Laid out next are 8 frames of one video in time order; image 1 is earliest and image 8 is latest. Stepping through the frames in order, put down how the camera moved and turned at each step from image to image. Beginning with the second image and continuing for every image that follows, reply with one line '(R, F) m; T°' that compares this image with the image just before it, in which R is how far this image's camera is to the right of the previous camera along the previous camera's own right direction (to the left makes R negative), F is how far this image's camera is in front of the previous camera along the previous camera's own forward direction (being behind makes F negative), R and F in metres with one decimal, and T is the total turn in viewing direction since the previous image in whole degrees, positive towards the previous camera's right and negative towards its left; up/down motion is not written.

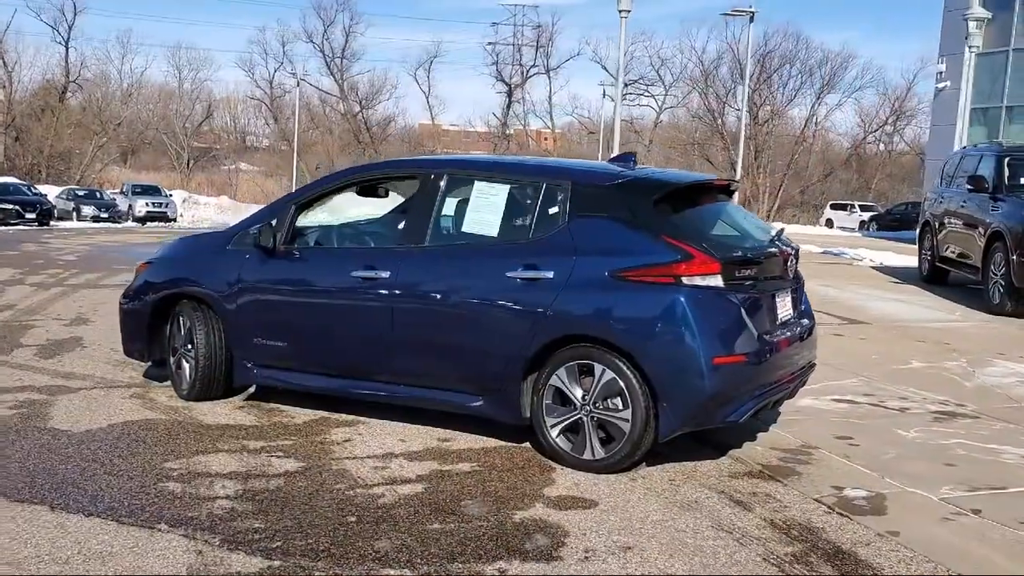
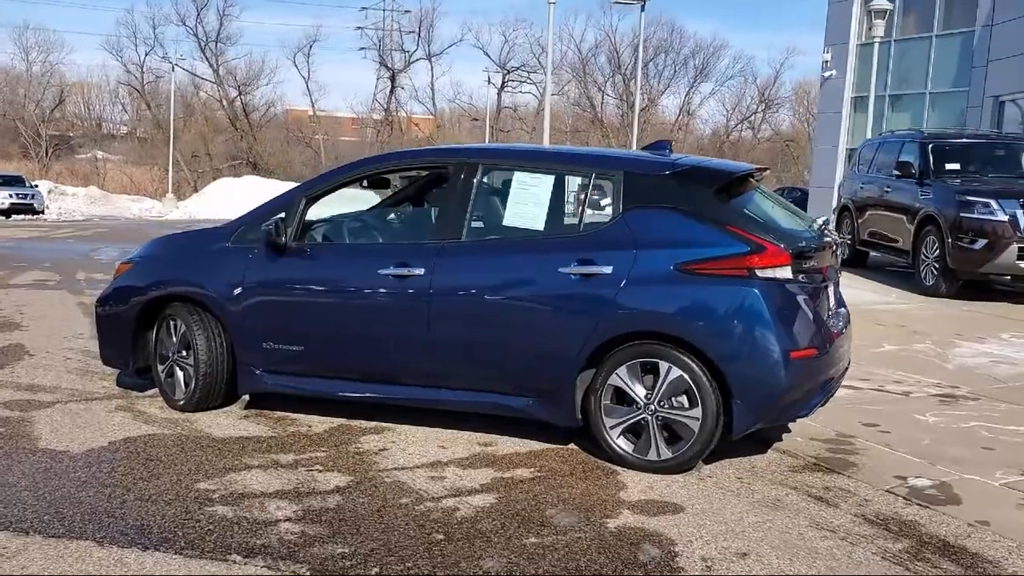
(-0.9, +0.3) m; +7°
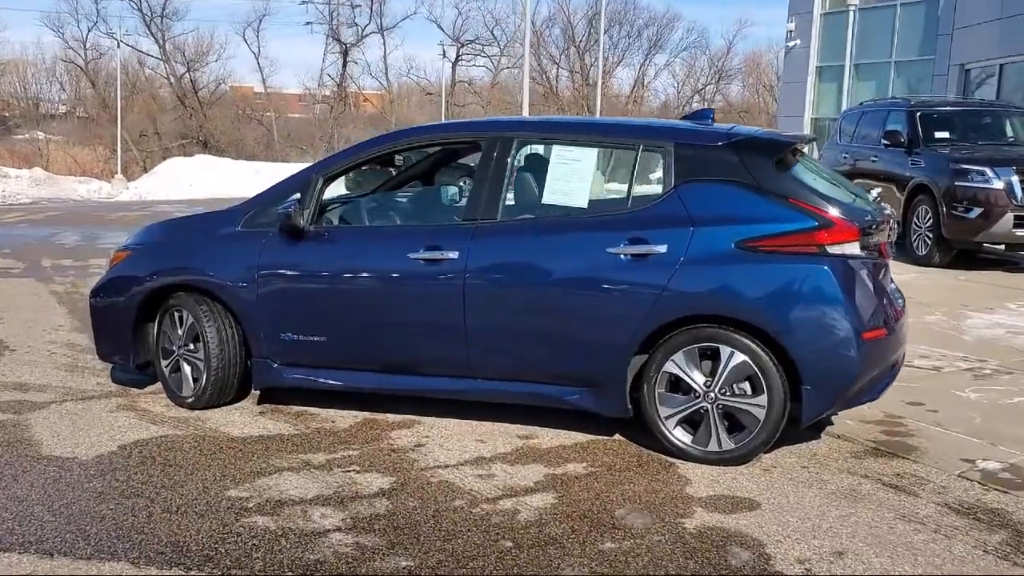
(-0.4, +0.3) m; +3°
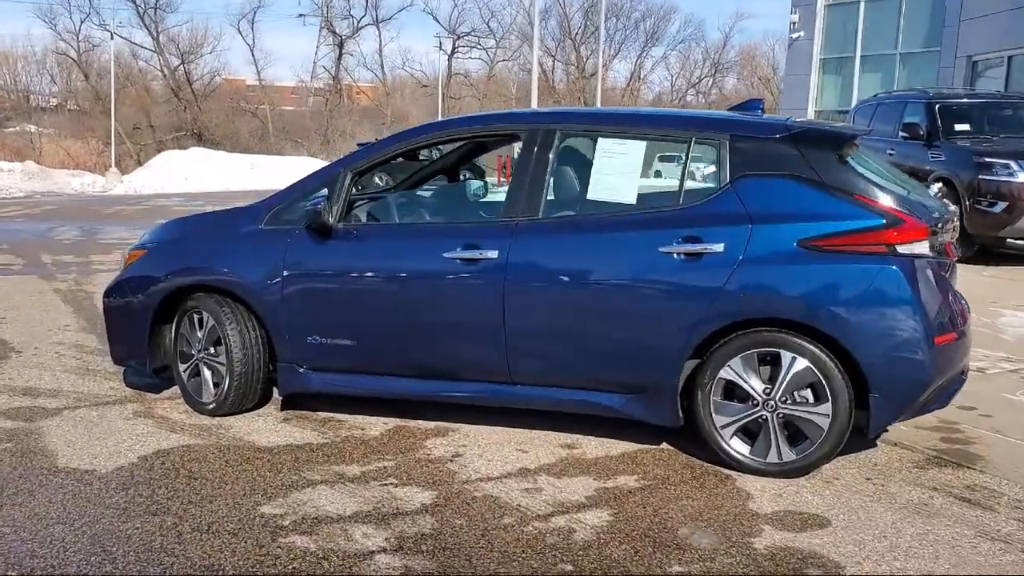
(-0.2, +0.3) m; 0°
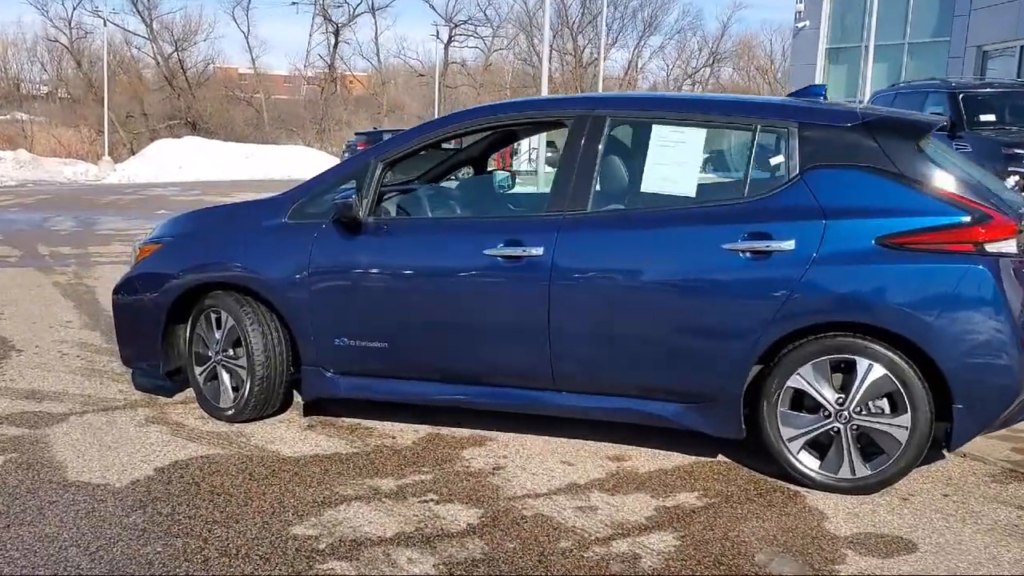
(-0.2, +0.3) m; 0°
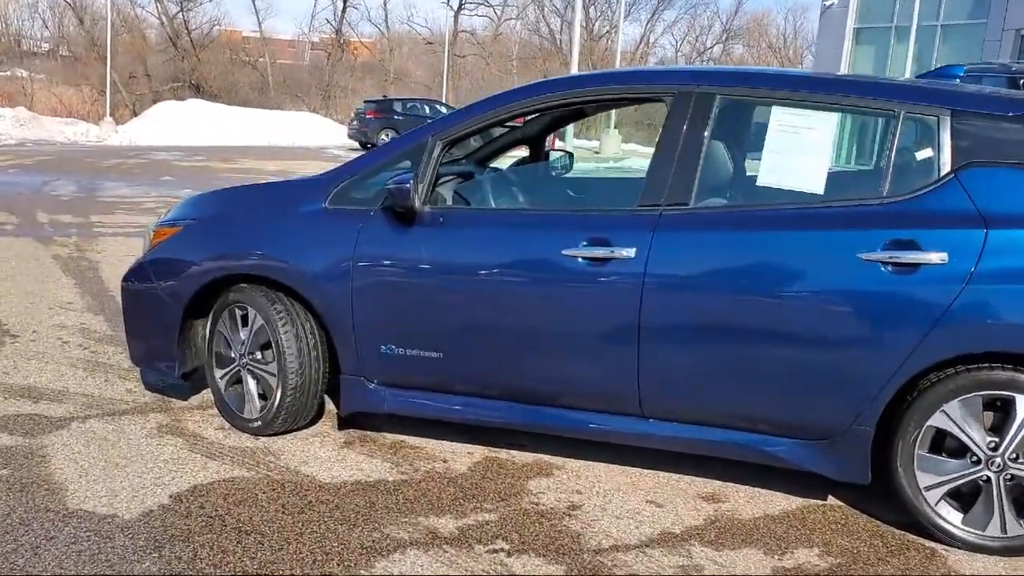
(-0.3, +0.7) m; 0°
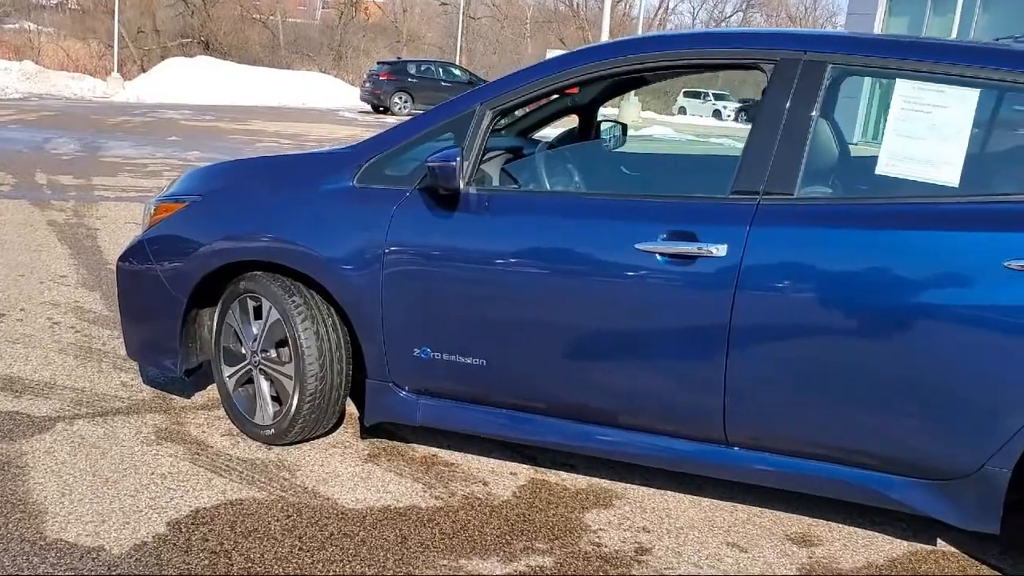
(-0.2, +0.6) m; 0°
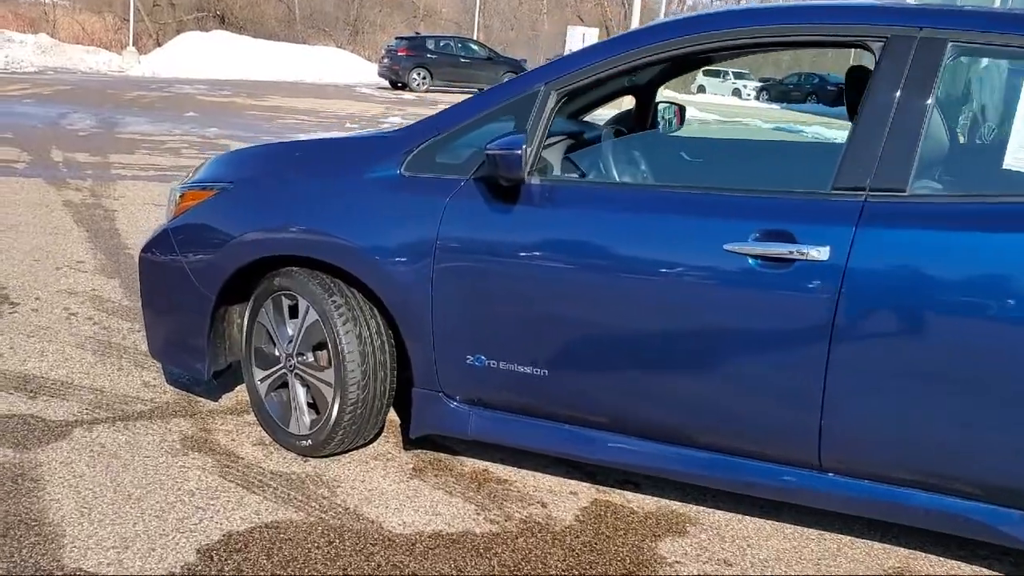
(-0.2, +0.3) m; -1°
